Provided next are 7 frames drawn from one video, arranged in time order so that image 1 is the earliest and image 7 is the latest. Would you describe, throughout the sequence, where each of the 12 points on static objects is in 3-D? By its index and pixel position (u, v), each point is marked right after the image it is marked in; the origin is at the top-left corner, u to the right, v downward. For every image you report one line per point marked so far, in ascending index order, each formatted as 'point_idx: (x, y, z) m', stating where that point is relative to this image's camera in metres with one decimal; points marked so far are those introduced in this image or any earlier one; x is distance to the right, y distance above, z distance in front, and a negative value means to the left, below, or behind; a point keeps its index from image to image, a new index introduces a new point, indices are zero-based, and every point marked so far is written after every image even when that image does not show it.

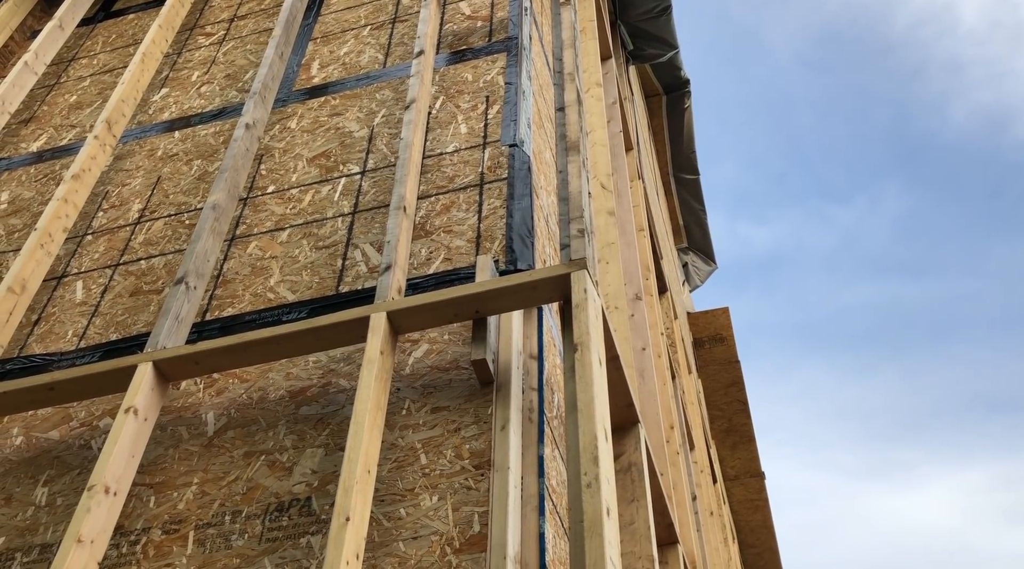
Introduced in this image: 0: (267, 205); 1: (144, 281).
0: (-1.2, +0.4, +5.1) m
1: (-1.7, 0.0, +4.9) m
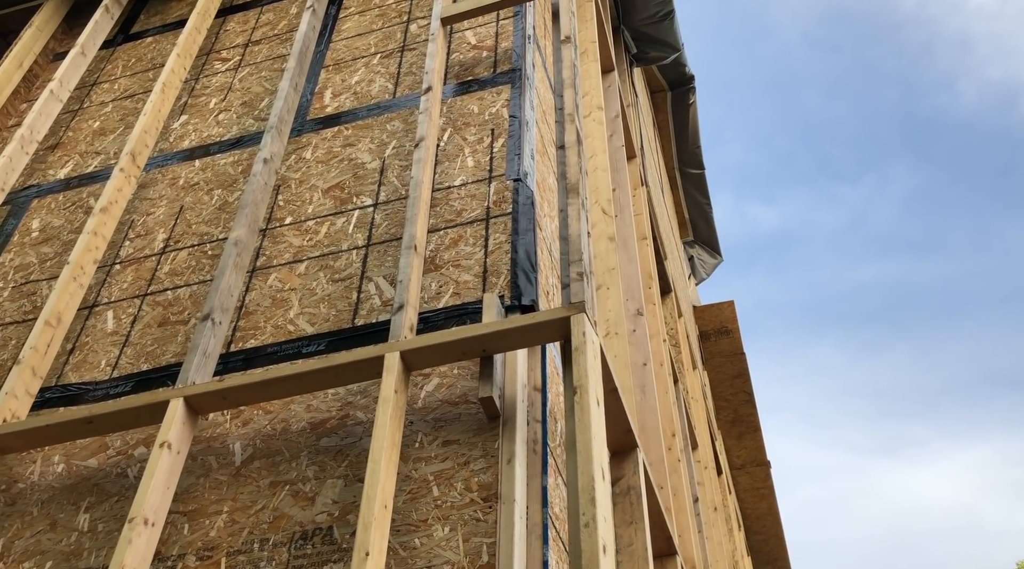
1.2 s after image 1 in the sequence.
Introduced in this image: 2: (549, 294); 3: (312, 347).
0: (-1.2, +0.2, +5.4) m
1: (-1.7, -0.1, +5.2) m
2: (+0.2, 0.0, +4.7) m
3: (-0.9, -0.3, +4.7) m
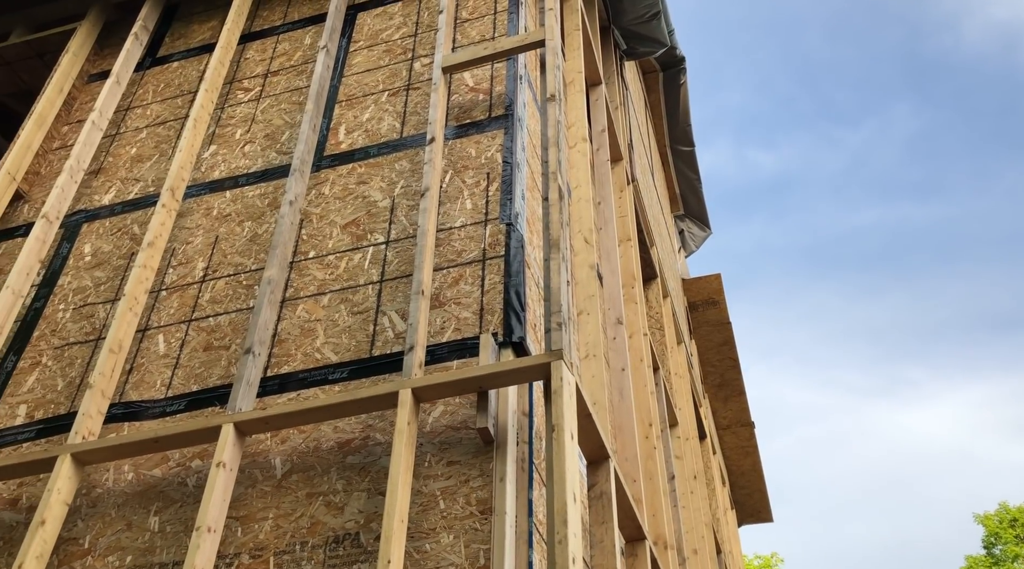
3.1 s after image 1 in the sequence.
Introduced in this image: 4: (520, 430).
0: (-1.2, +0.1, +6.2) m
1: (-1.7, -0.3, +6.1) m
2: (+0.1, -0.2, +5.6) m
3: (-0.9, -0.5, +5.6) m
4: (0.0, -0.7, +4.9) m
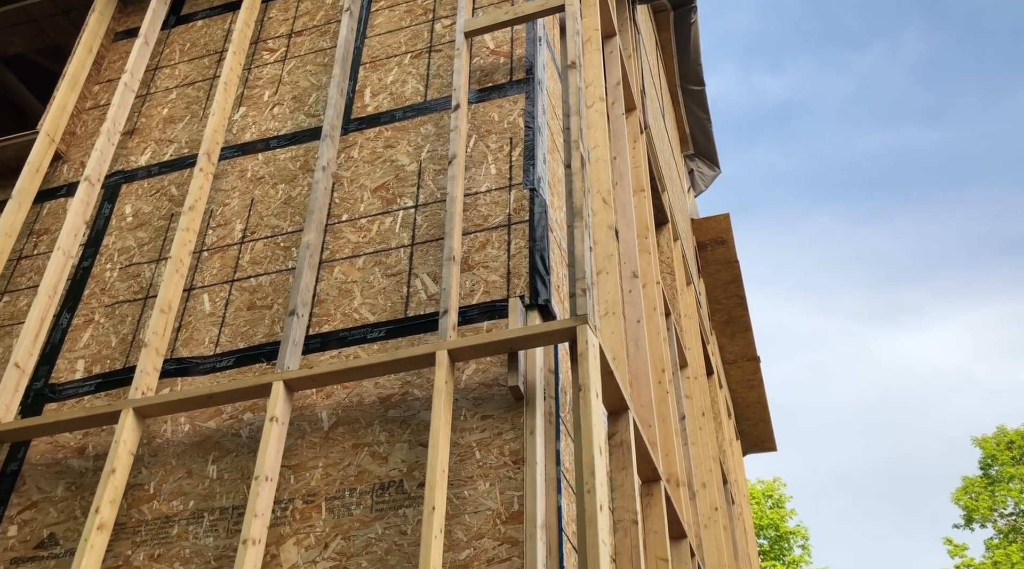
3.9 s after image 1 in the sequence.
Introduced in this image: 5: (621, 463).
0: (-1.1, +0.3, +6.6) m
1: (-1.6, -0.1, +6.5) m
2: (+0.3, 0.0, +6.0) m
3: (-0.8, -0.3, +6.0) m
4: (+0.2, -0.5, +5.4) m
5: (+0.6, -1.0, +5.6) m
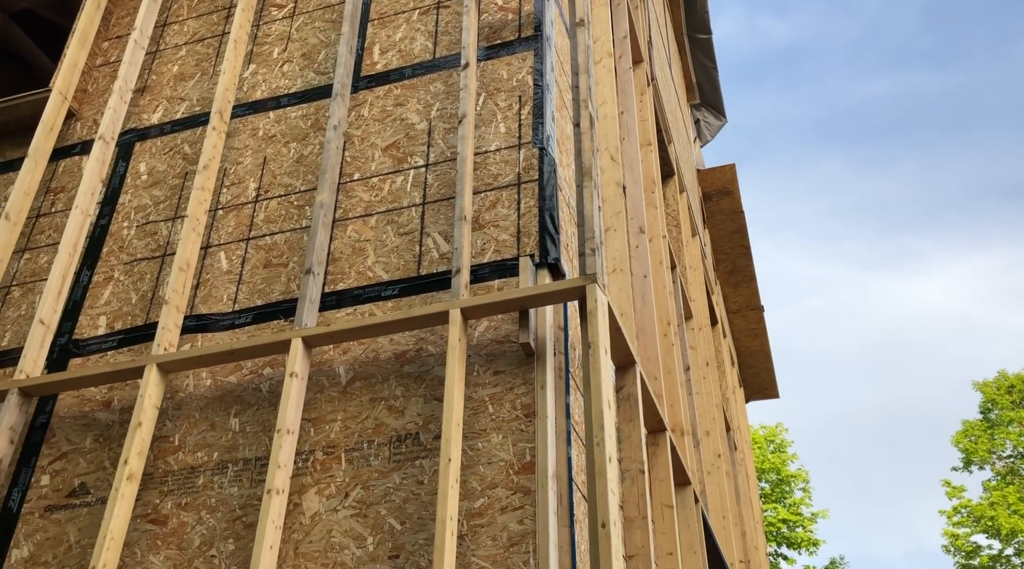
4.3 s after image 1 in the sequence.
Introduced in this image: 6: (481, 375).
0: (-1.0, +0.6, +6.8) m
1: (-1.5, +0.2, +6.7) m
2: (+0.3, +0.2, +6.2) m
3: (-0.7, 0.0, +6.2) m
4: (+0.2, -0.3, +5.6) m
5: (+0.6, -0.7, +5.8) m
6: (-0.2, -0.5, +5.5) m
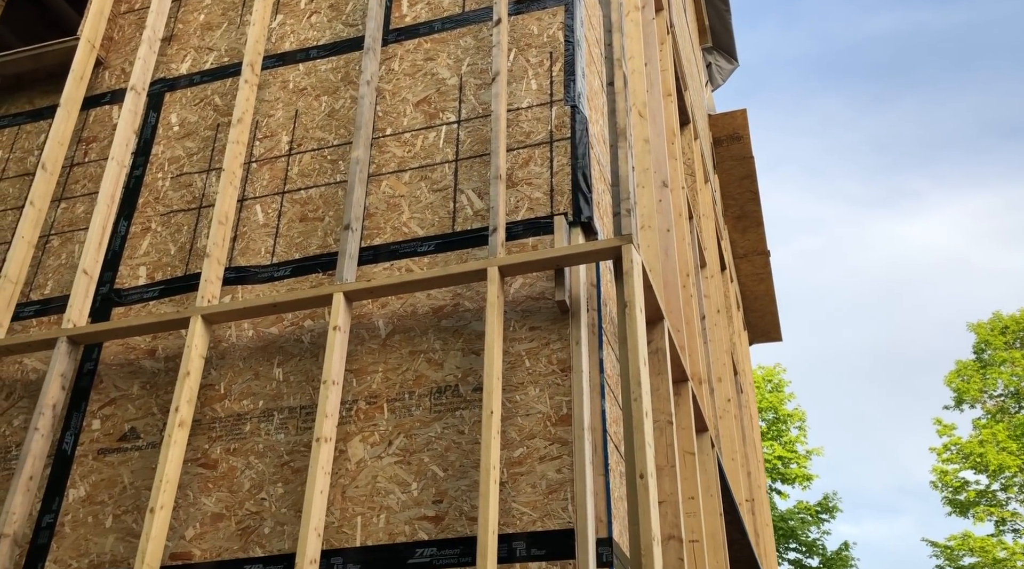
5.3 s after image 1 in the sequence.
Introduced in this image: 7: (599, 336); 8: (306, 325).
0: (-0.8, +0.9, +6.9) m
1: (-1.3, +0.5, +6.9) m
2: (+0.5, +0.5, +6.4) m
3: (-0.5, +0.2, +6.4) m
4: (+0.4, -0.1, +5.8) m
5: (+0.8, -0.5, +6.1) m
6: (0.0, -0.2, +5.8) m
7: (+0.5, -0.3, +5.7) m
8: (-1.2, -0.2, +6.3) m
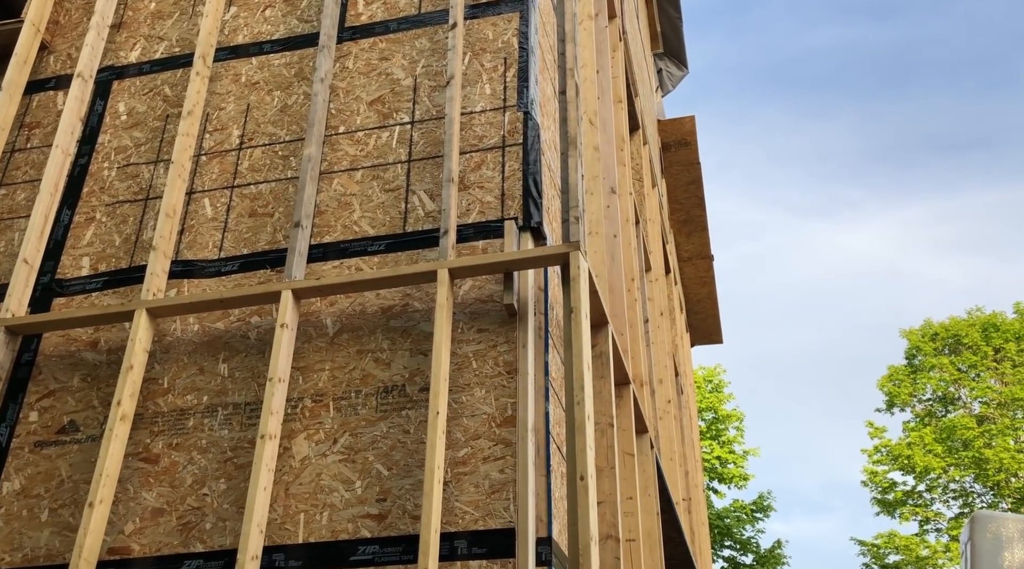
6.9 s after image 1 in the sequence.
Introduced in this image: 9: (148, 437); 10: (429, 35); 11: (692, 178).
0: (-1.1, +0.9, +6.9) m
1: (-1.7, +0.5, +6.9) m
2: (+0.2, +0.5, +6.5) m
3: (-0.8, +0.2, +6.4) m
4: (+0.1, -0.1, +5.9) m
5: (+0.5, -0.5, +6.2) m
6: (-0.3, -0.3, +5.8) m
7: (+0.2, -0.3, +5.8) m
8: (-1.6, -0.2, +6.3) m
9: (-2.1, -0.9, +6.1) m
10: (-0.6, +1.7, +7.3) m
11: (+2.5, +1.5, +14.6) m
